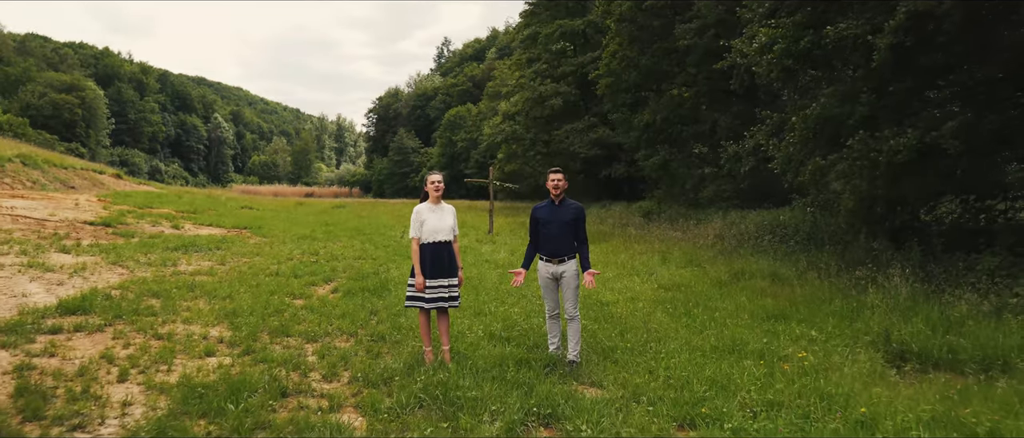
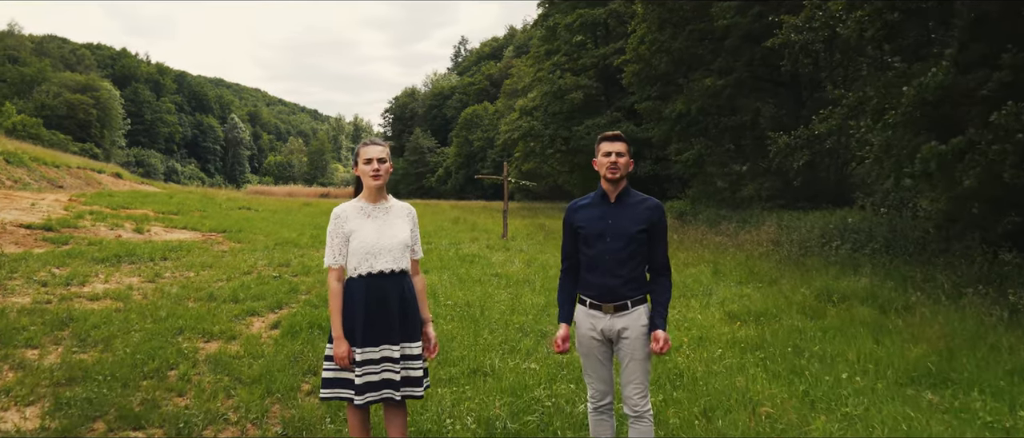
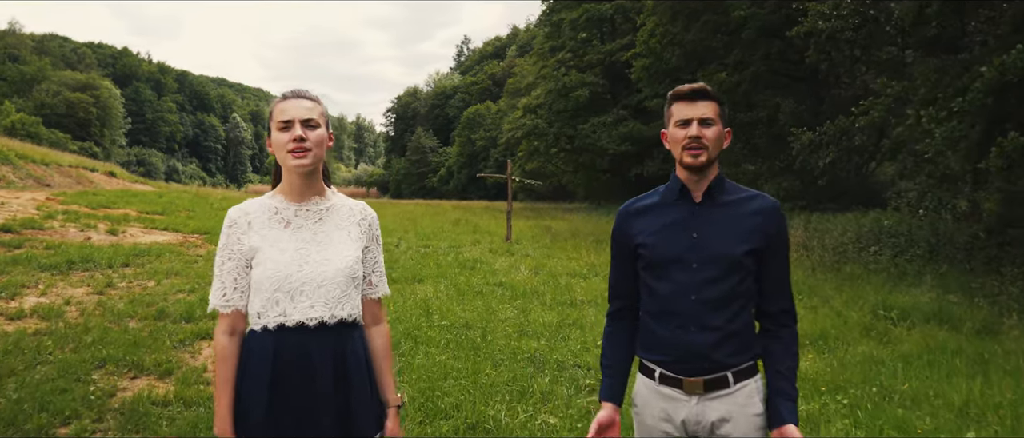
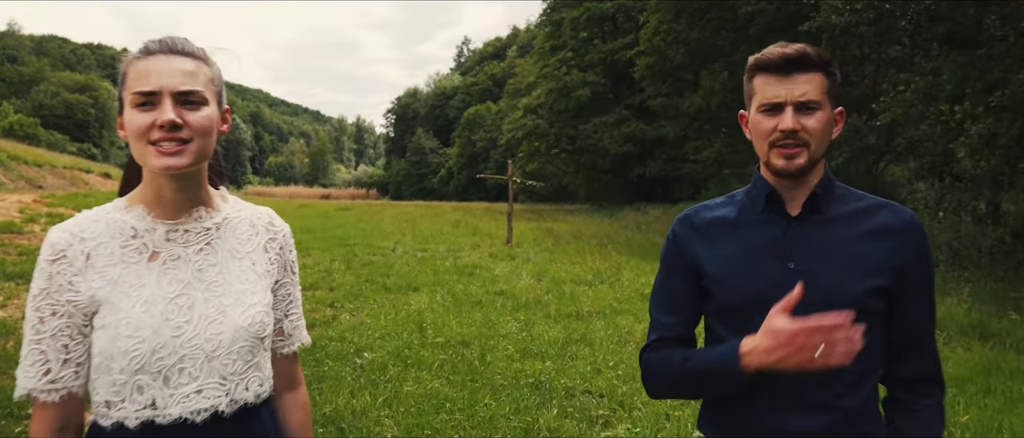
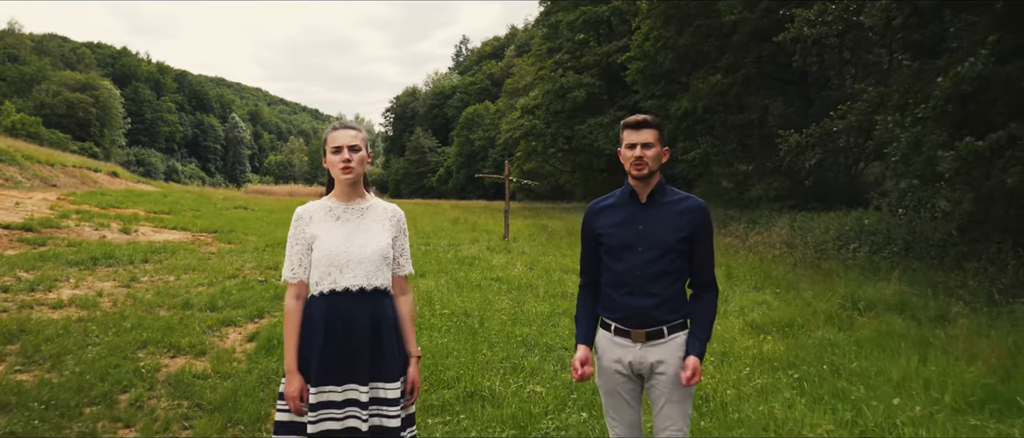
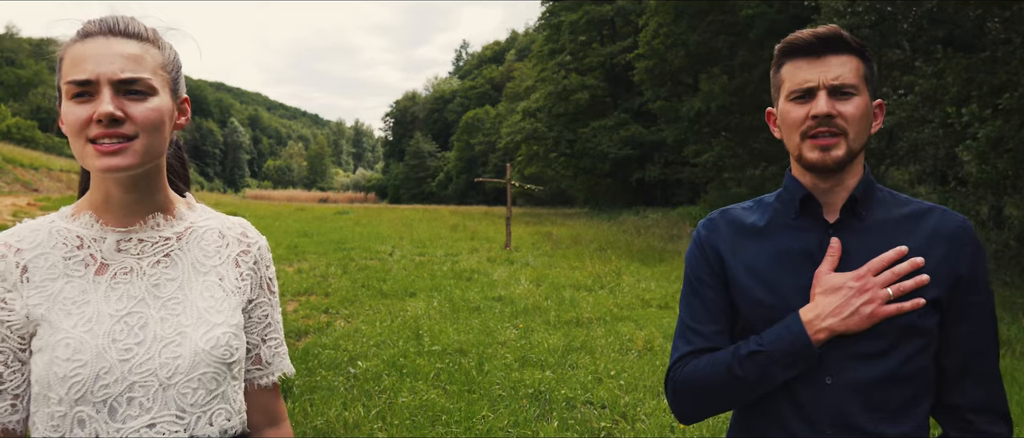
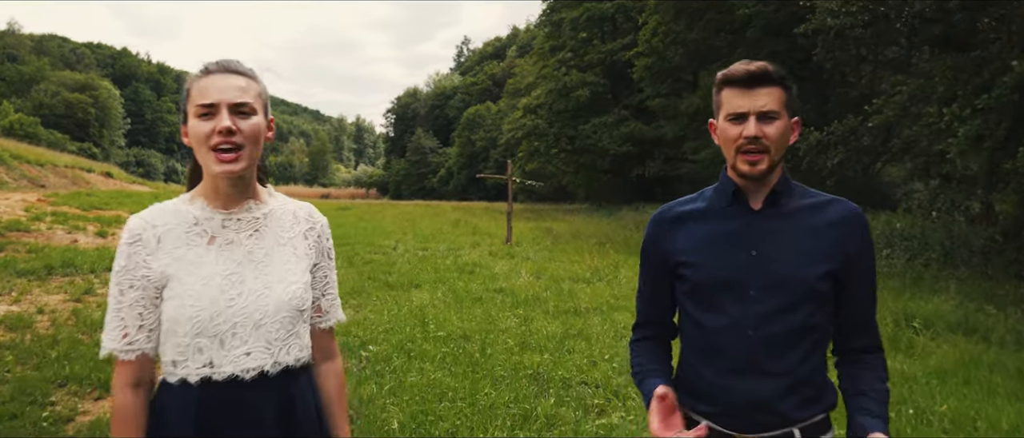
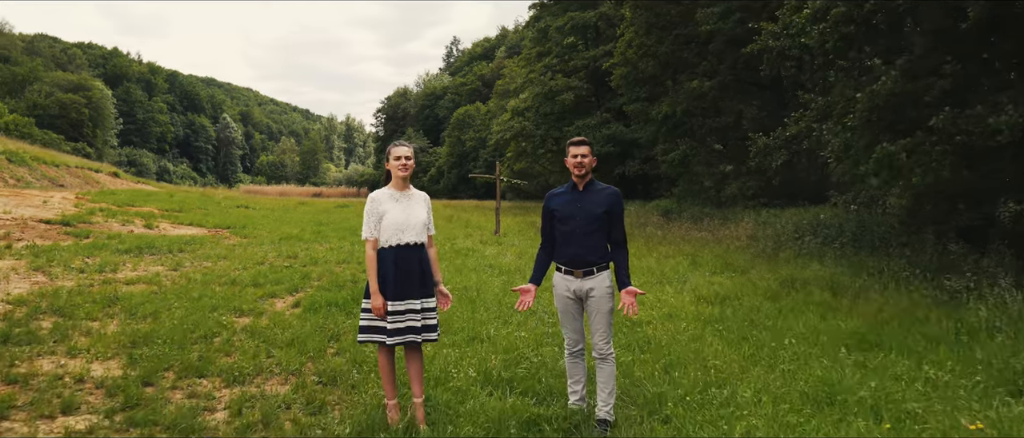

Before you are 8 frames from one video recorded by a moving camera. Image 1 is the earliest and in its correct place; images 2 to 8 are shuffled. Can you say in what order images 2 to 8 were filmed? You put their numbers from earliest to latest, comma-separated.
8, 2, 5, 3, 7, 4, 6
